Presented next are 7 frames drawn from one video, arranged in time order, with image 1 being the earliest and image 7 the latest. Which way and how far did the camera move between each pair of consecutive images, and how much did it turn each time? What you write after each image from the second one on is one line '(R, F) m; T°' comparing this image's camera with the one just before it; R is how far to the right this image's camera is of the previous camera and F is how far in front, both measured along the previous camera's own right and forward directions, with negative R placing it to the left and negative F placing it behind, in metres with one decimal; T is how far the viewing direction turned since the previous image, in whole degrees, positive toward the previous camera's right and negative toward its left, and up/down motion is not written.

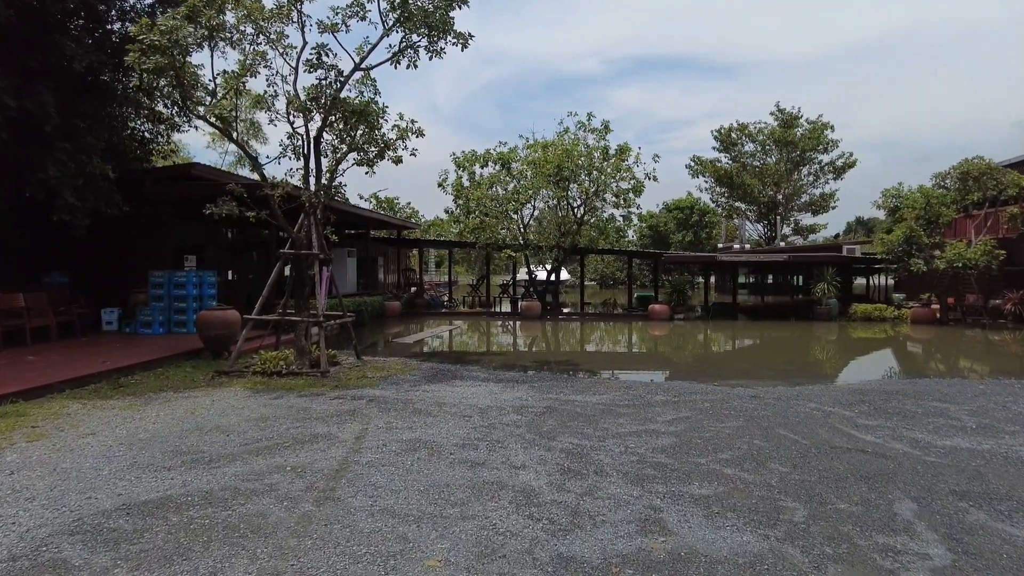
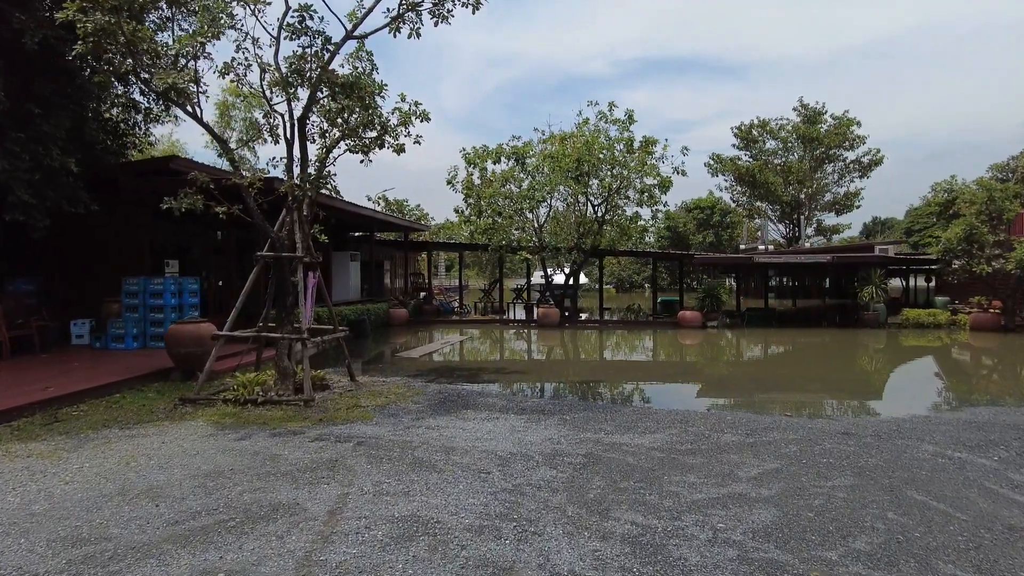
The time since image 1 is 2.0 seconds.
(-0.1, +1.4) m; -1°
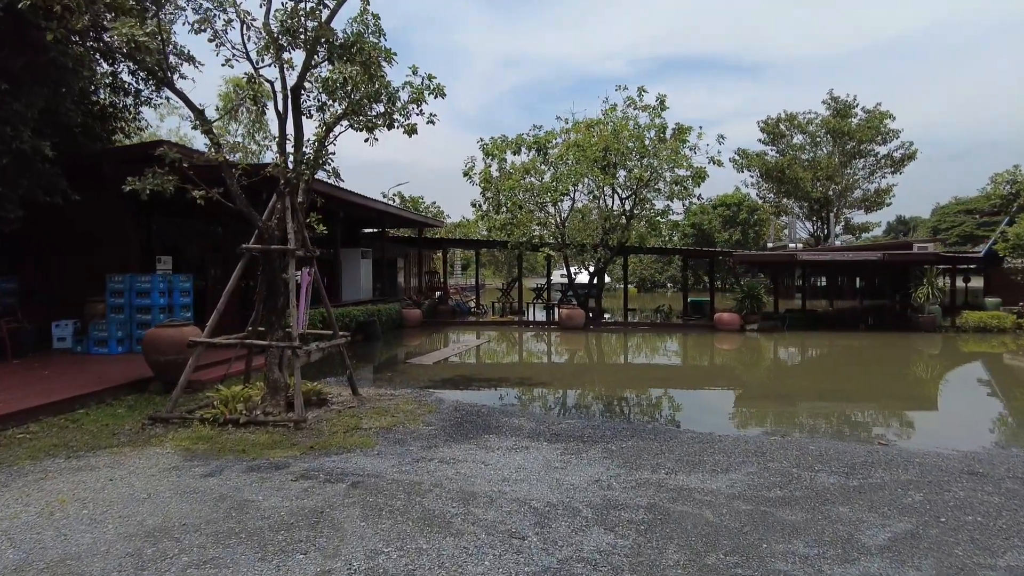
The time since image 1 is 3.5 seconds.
(-0.1, +1.1) m; -1°
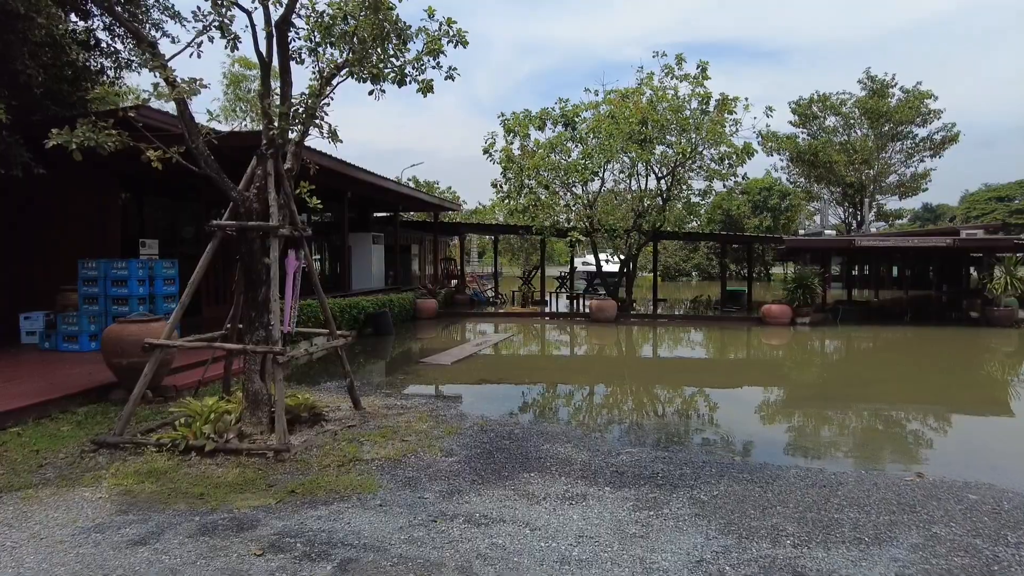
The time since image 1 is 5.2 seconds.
(-0.2, +1.3) m; -1°
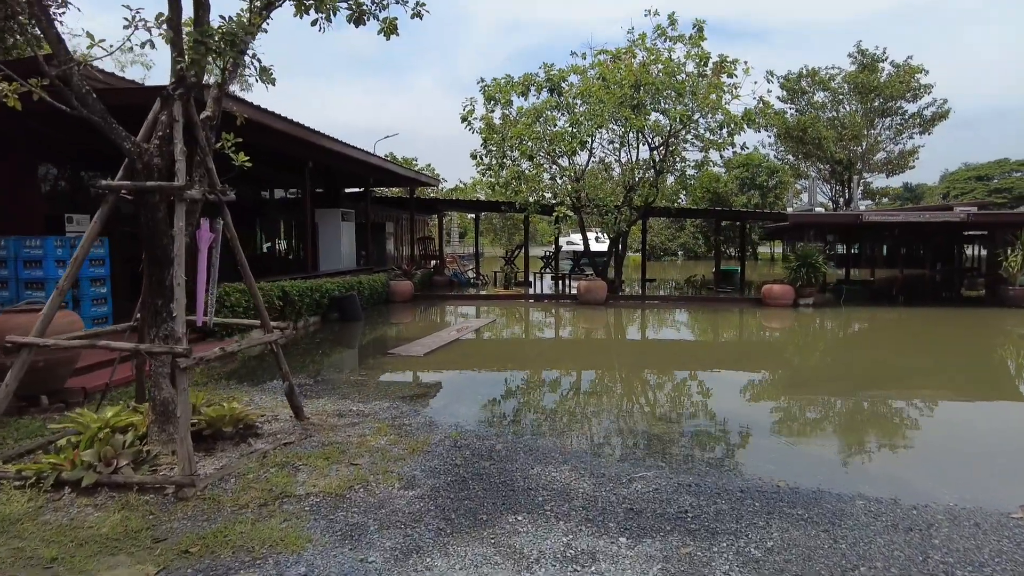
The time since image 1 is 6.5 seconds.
(0.0, +1.0) m; +2°
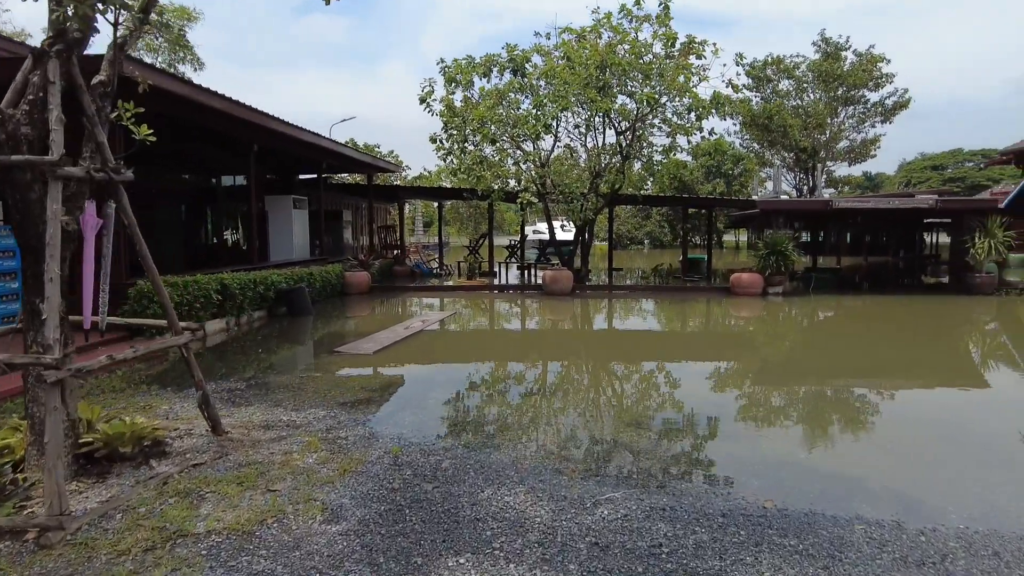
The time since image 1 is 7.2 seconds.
(+0.1, +0.5) m; +3°
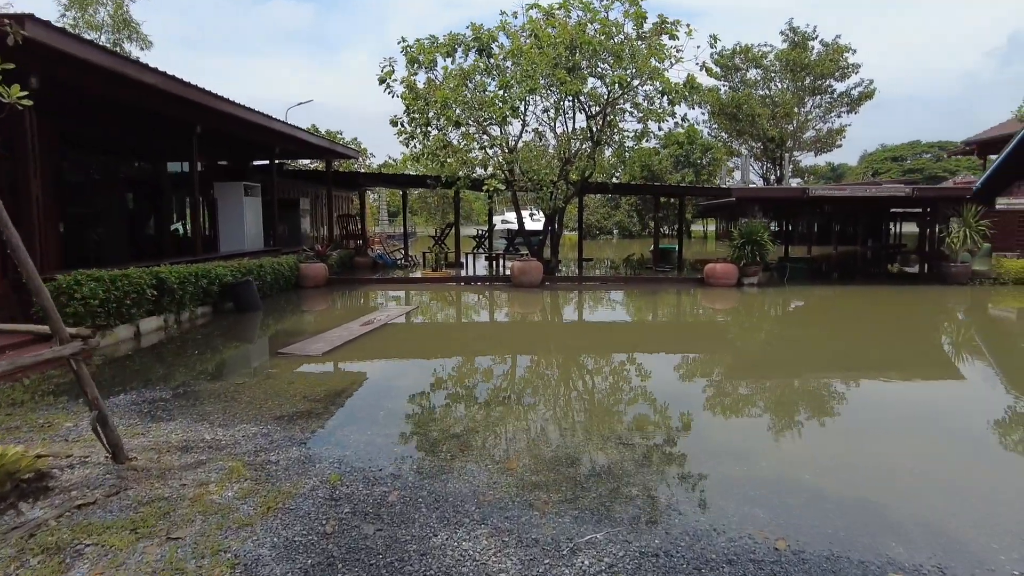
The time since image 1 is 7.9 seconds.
(0.0, +0.5) m; +3°
